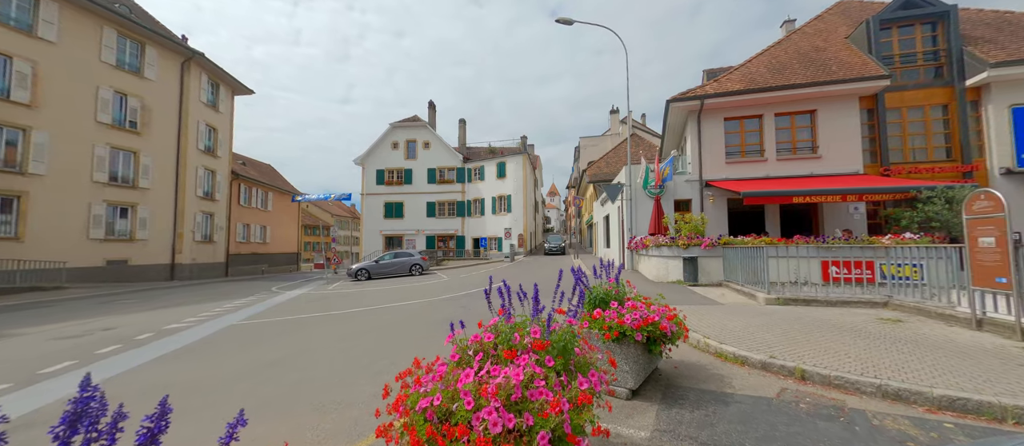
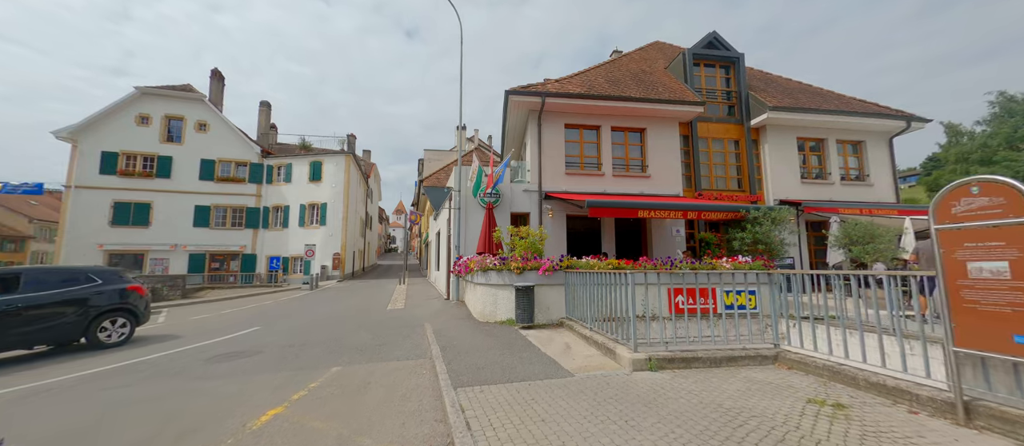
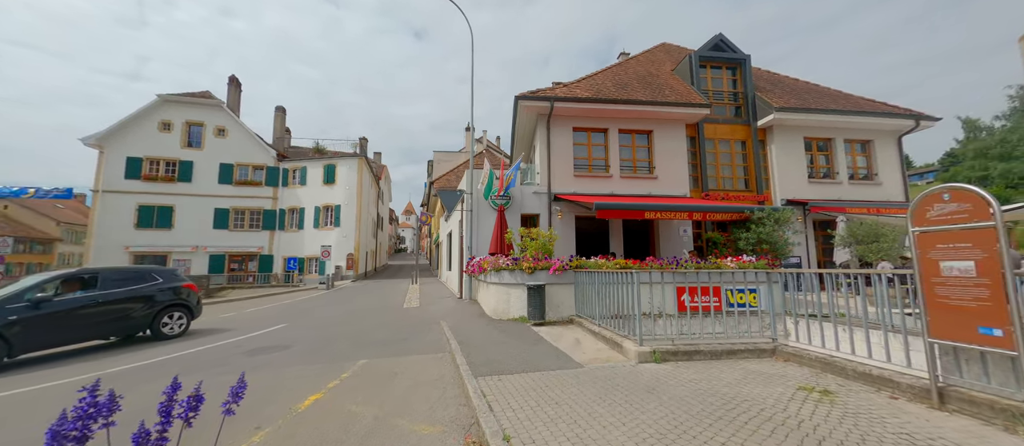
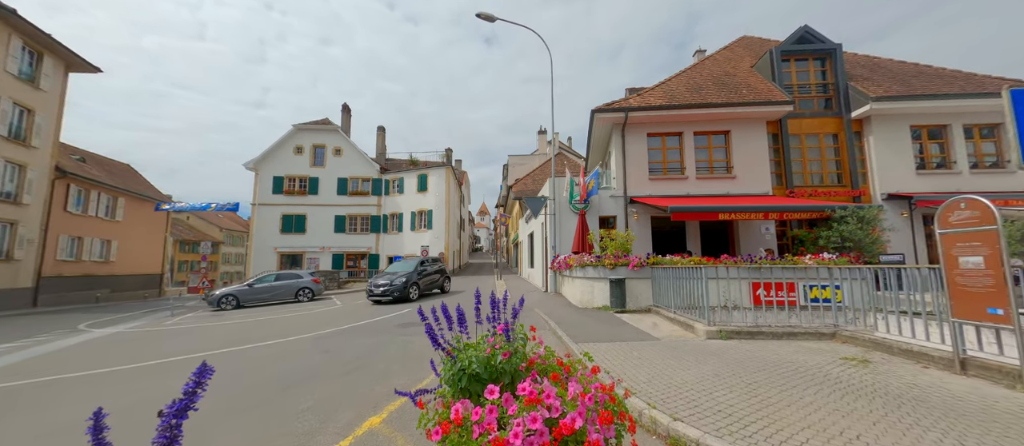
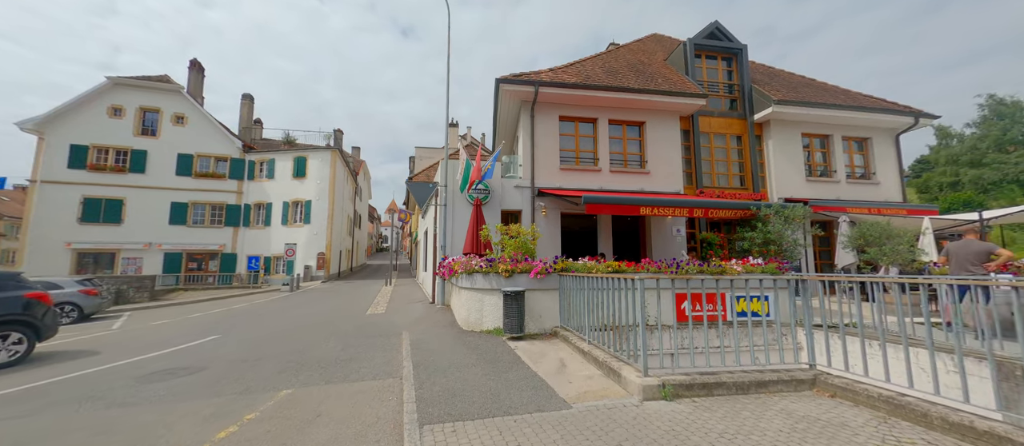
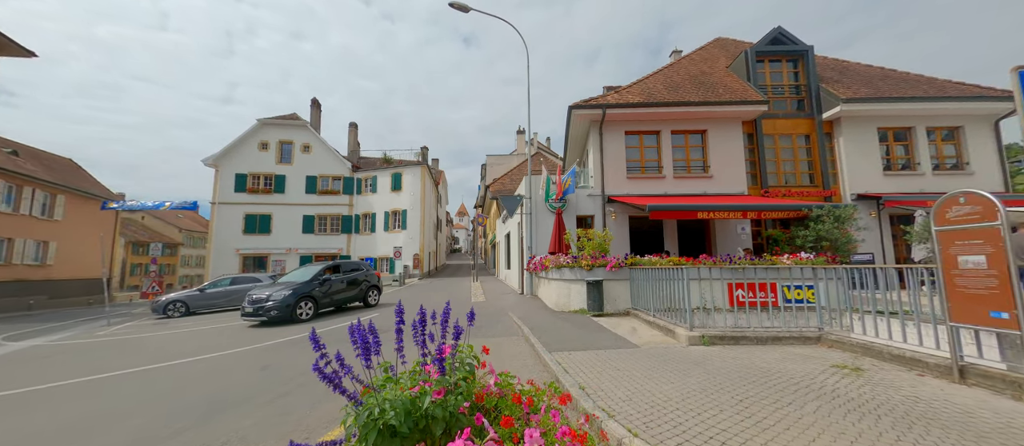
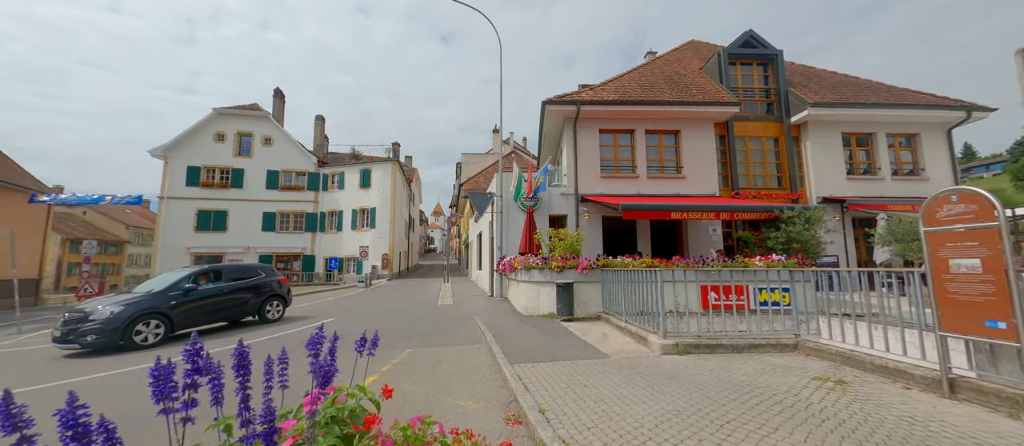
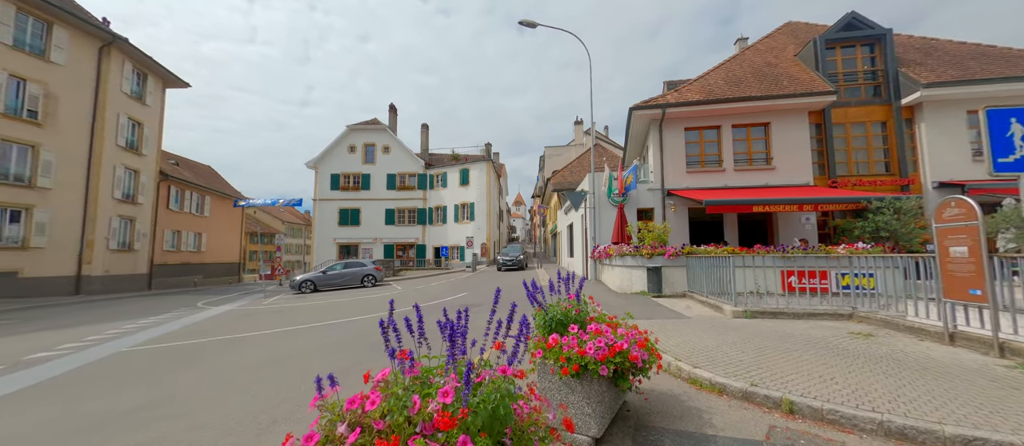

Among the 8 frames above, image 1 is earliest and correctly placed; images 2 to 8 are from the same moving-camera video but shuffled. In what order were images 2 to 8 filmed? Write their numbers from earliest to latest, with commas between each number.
8, 4, 6, 7, 3, 2, 5
